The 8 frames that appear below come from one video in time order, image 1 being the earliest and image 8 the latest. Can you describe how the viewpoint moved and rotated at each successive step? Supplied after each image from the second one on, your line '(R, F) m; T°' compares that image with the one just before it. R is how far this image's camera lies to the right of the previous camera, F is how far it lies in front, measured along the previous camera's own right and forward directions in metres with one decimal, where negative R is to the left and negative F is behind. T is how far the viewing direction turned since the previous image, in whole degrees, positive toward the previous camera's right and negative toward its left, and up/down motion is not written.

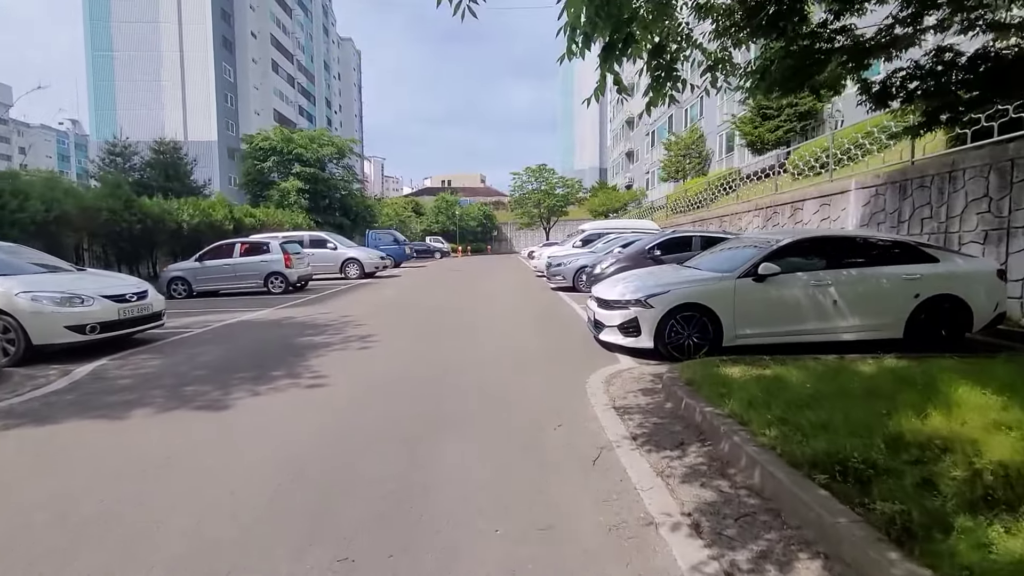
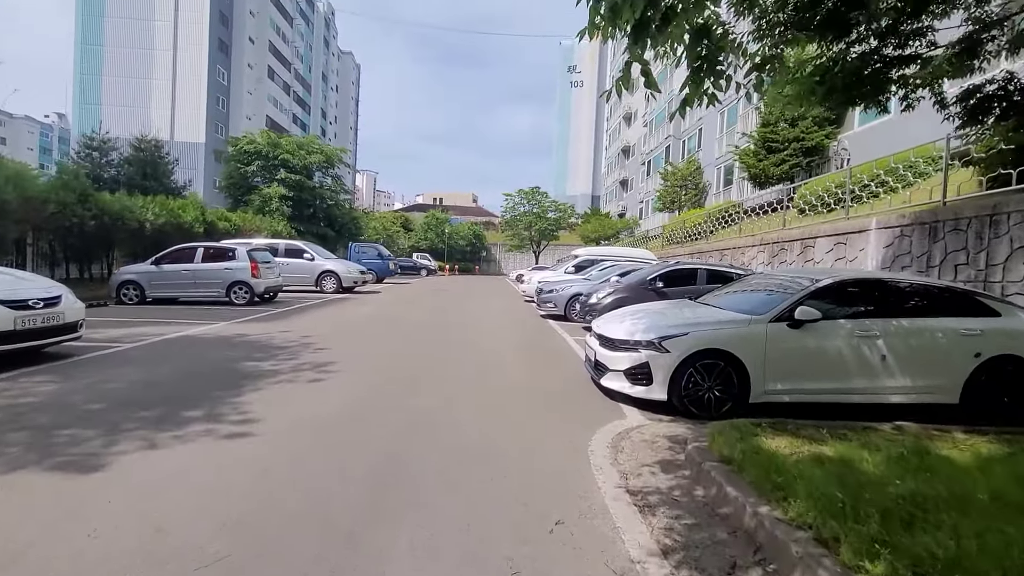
(0.0, +1.3) m; +2°
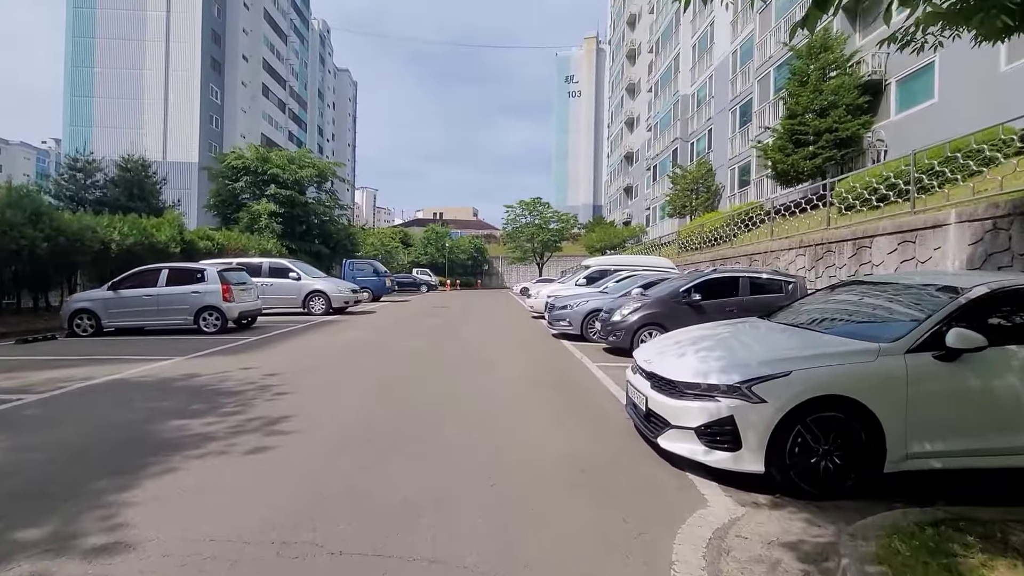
(-0.1, +1.9) m; 0°
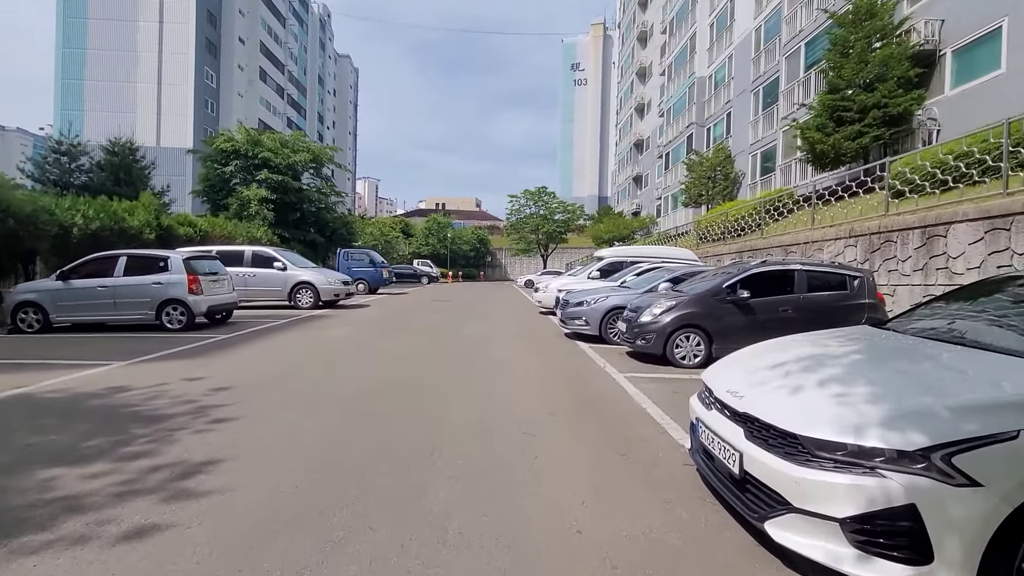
(-0.1, +1.7) m; 0°
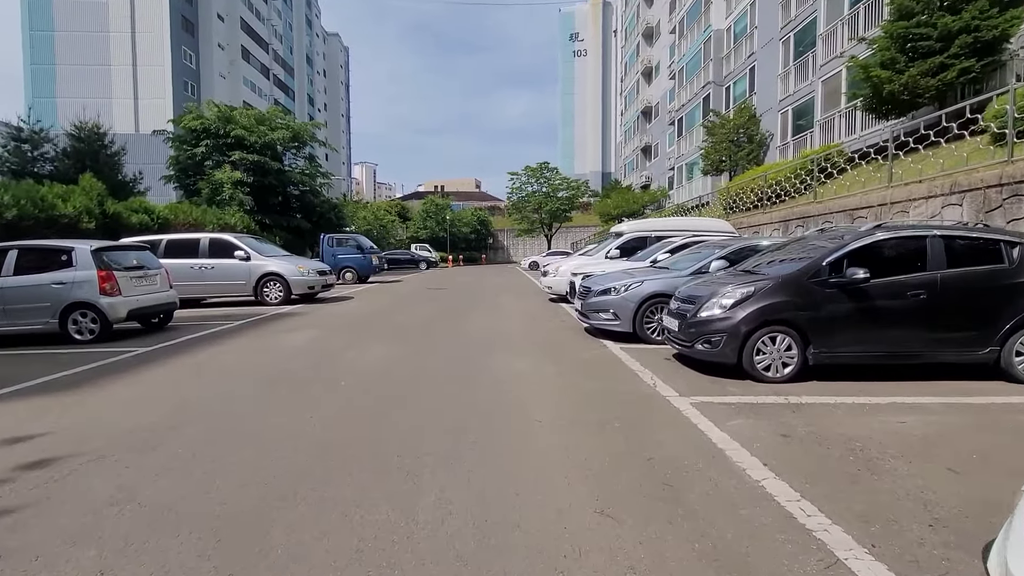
(0.0, +2.7) m; 0°
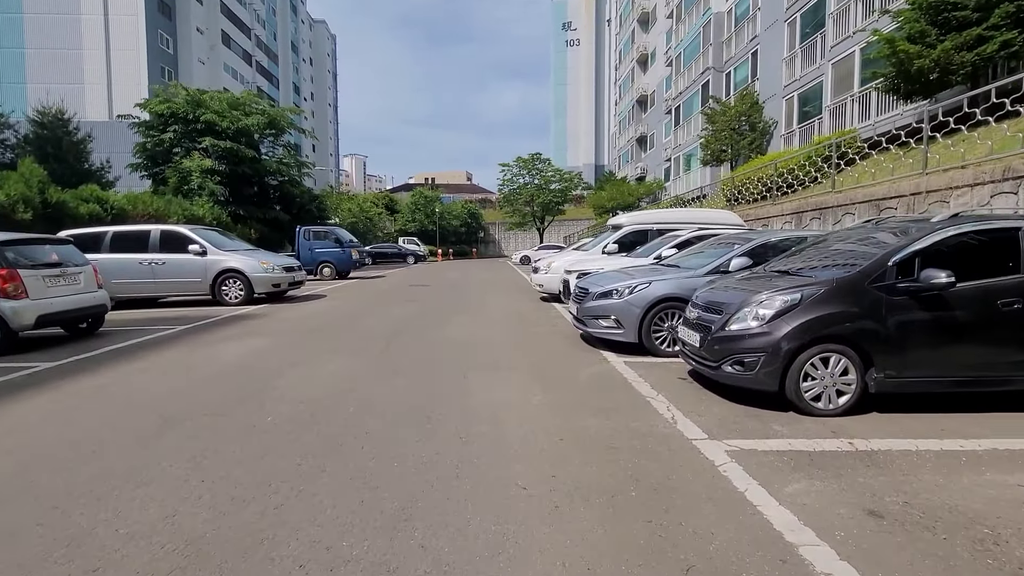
(+0.1, +1.4) m; +1°
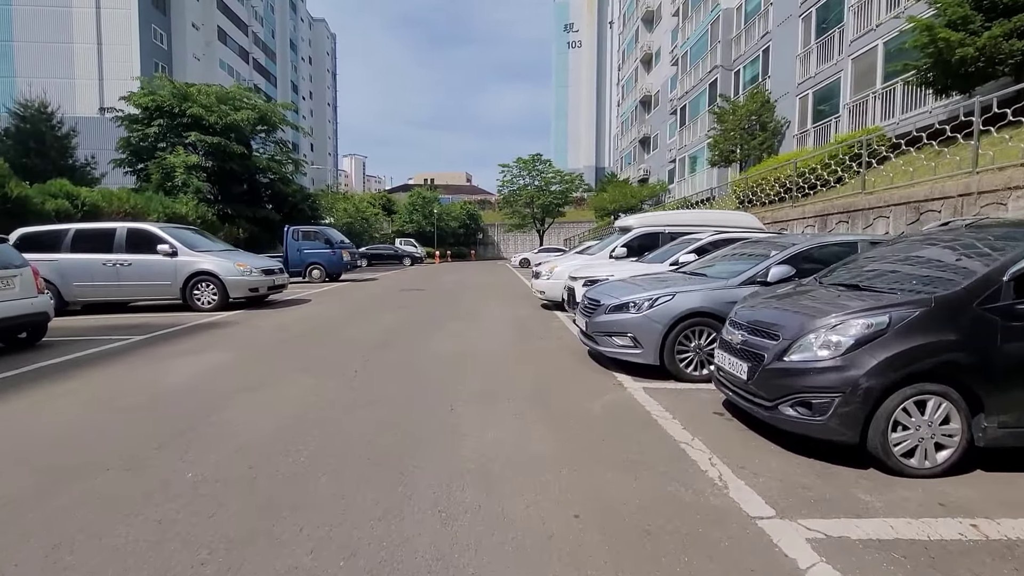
(0.0, +1.1) m; 0°
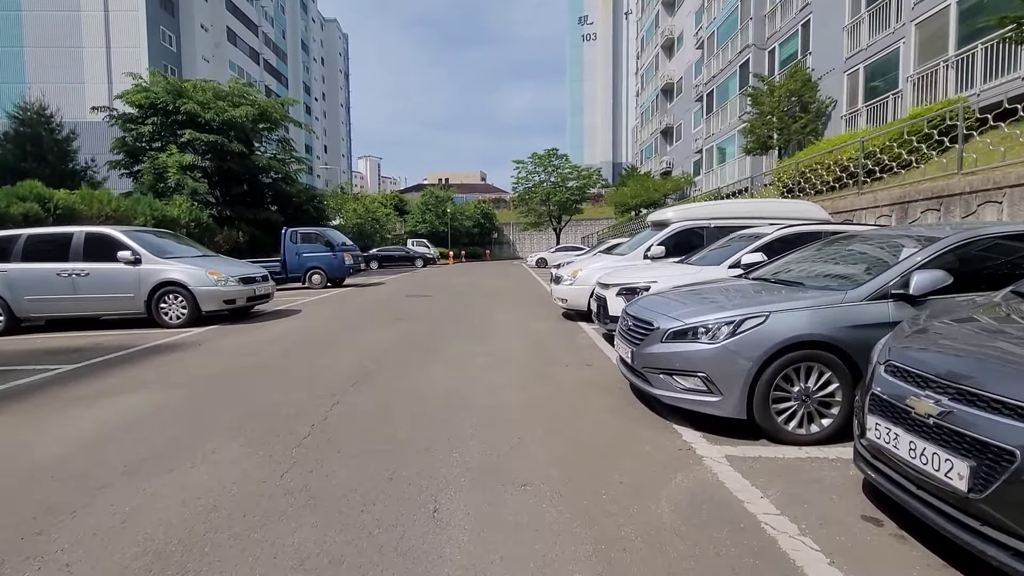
(0.0, +1.9) m; -2°
